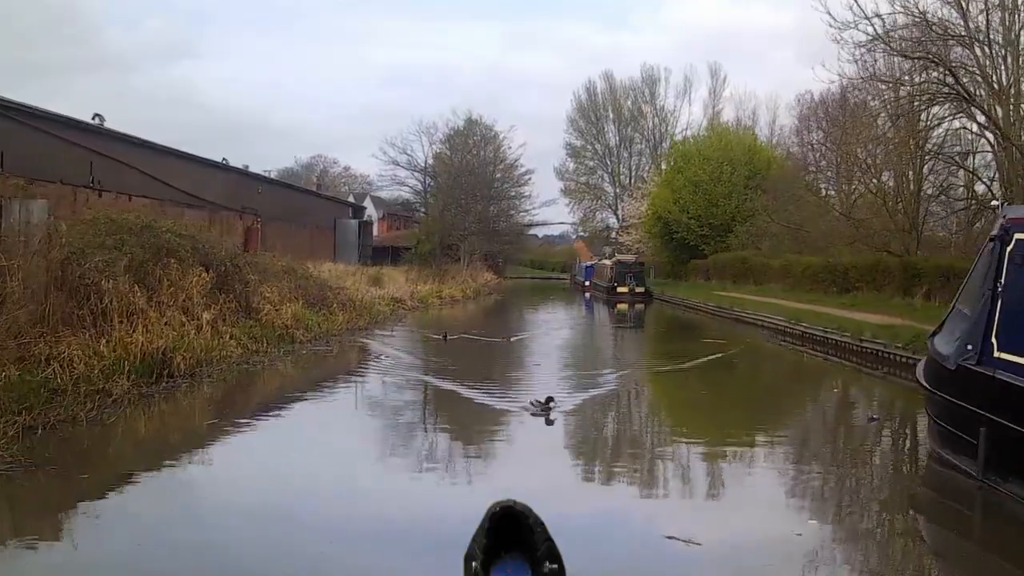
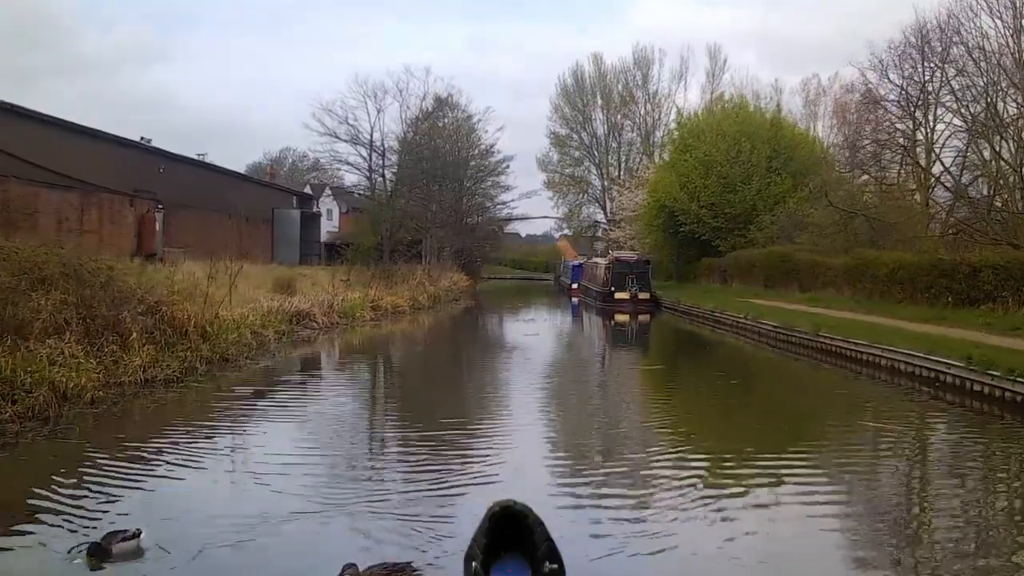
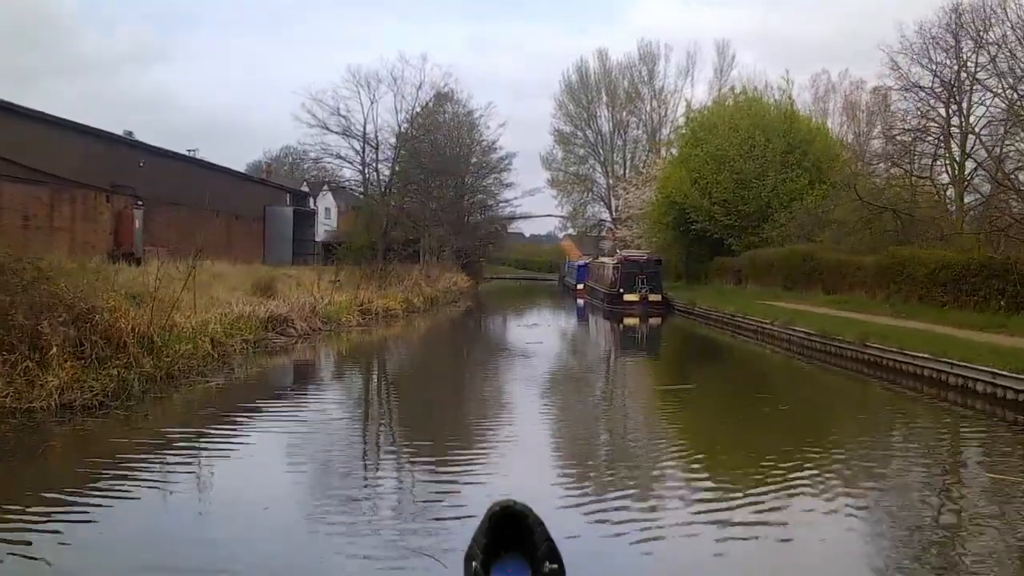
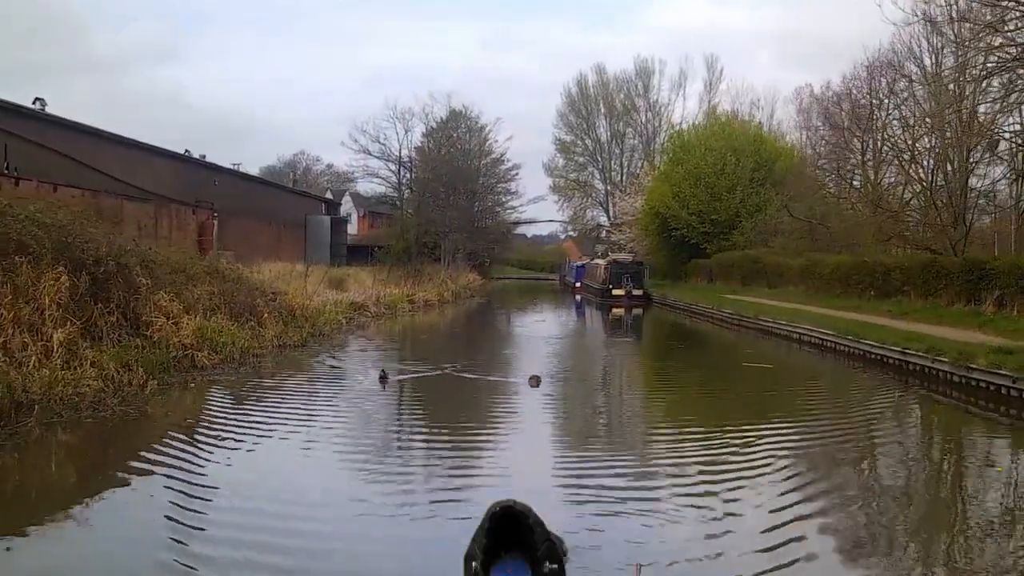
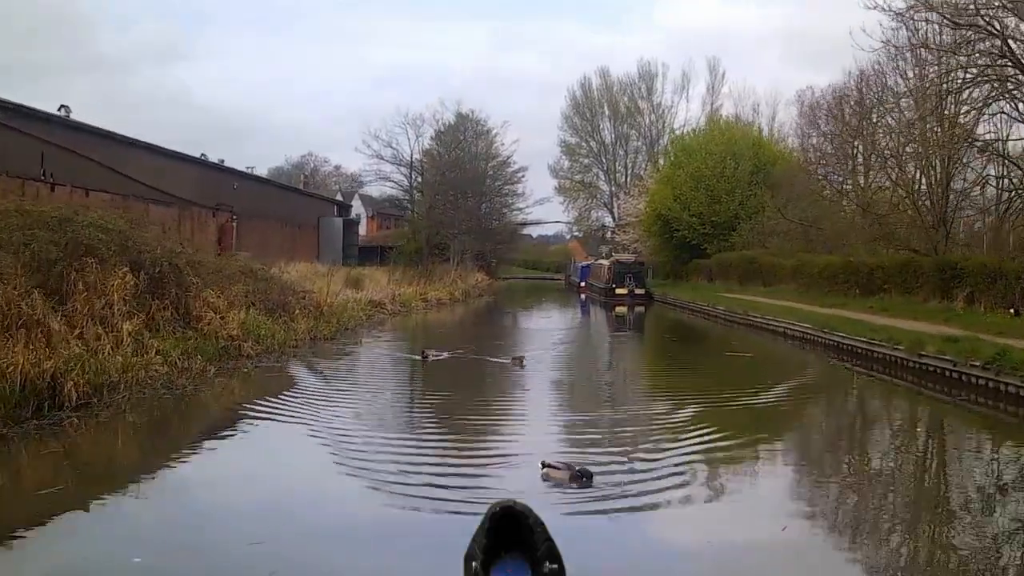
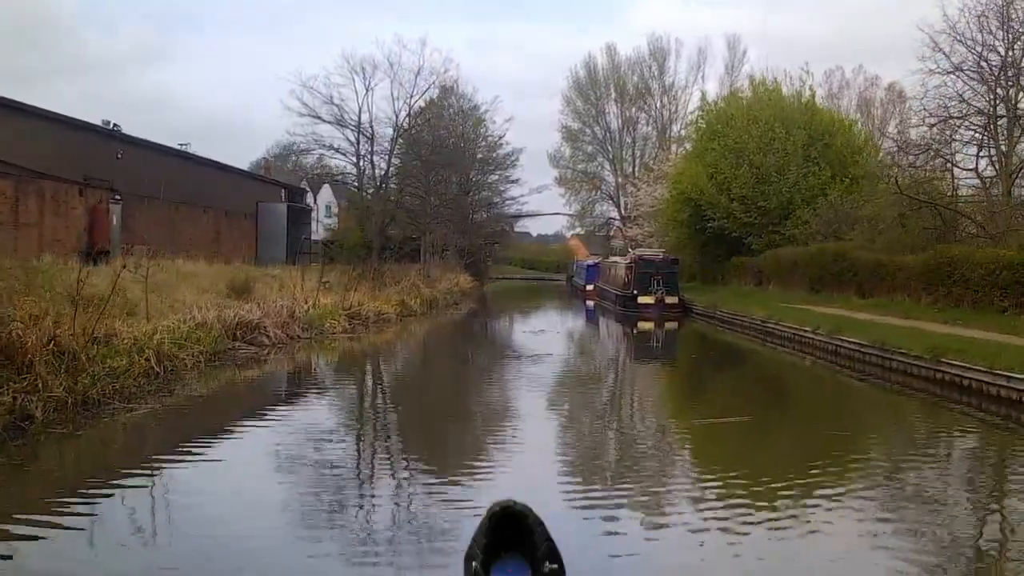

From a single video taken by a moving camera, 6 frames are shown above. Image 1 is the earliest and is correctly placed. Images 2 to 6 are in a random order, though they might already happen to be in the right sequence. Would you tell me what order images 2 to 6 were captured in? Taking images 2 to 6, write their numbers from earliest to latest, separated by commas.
5, 4, 2, 3, 6
